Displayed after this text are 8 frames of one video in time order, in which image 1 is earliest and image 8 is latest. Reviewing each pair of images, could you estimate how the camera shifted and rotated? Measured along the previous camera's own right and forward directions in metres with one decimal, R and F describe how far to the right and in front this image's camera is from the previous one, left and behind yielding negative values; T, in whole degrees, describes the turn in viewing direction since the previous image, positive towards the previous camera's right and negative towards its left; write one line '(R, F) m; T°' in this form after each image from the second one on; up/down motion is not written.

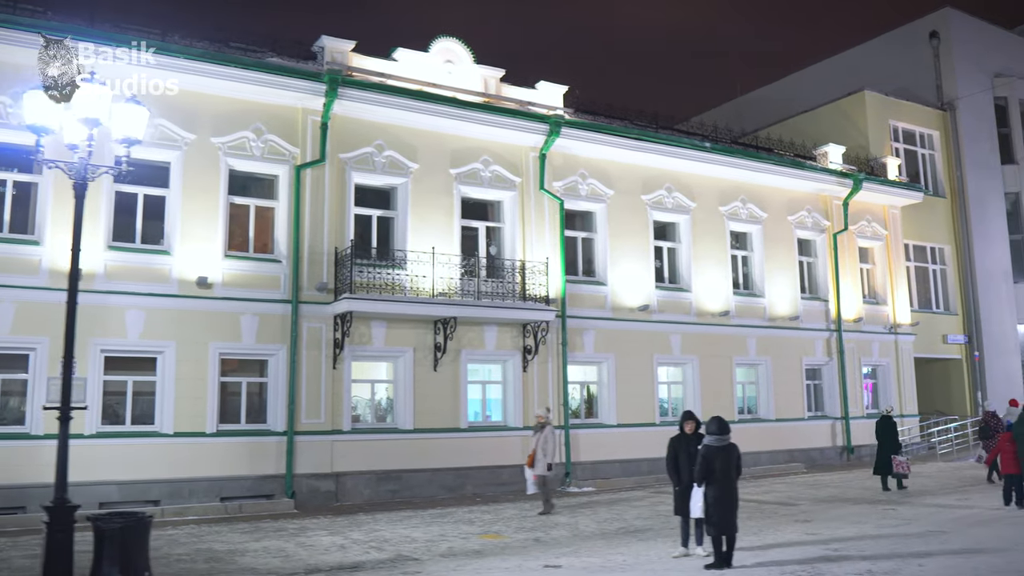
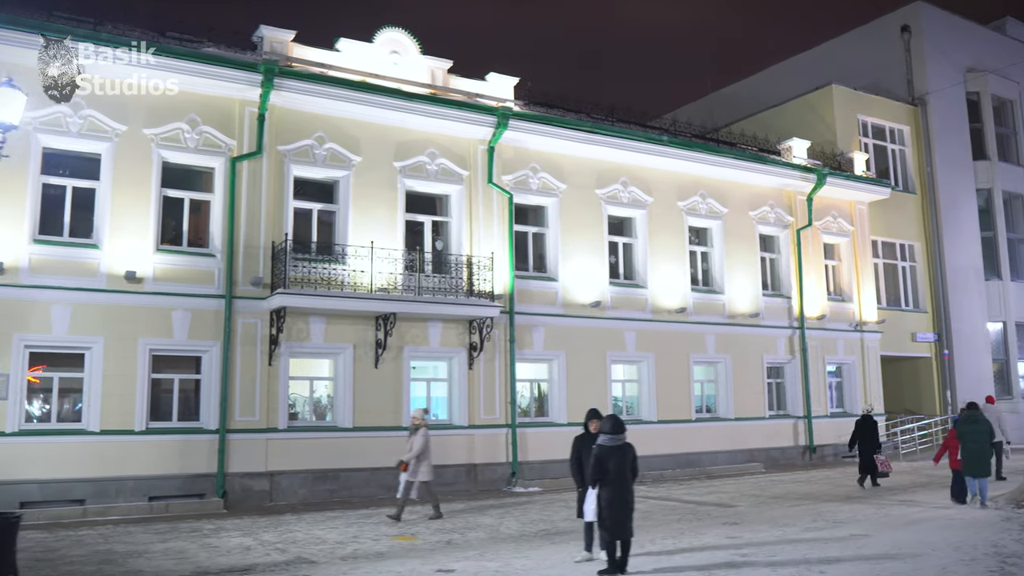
(+1.5, +0.4) m; 0°
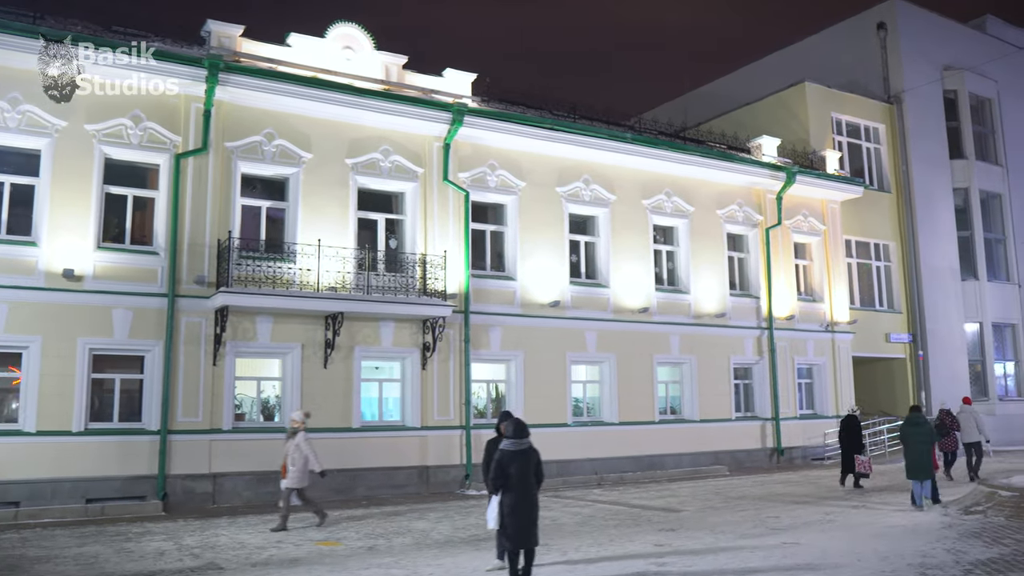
(+1.3, +0.3) m; 0°
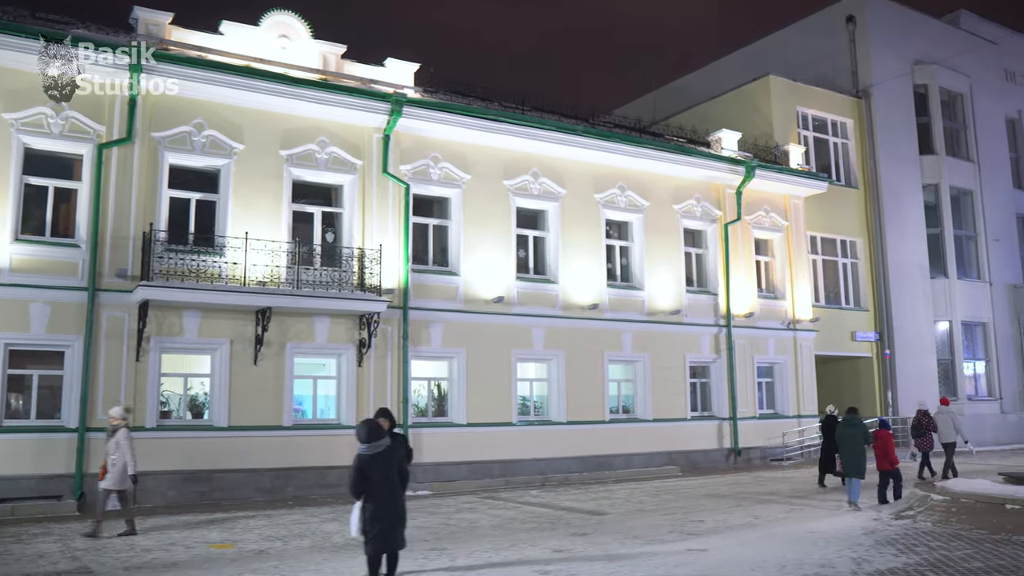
(+1.6, +0.5) m; 0°
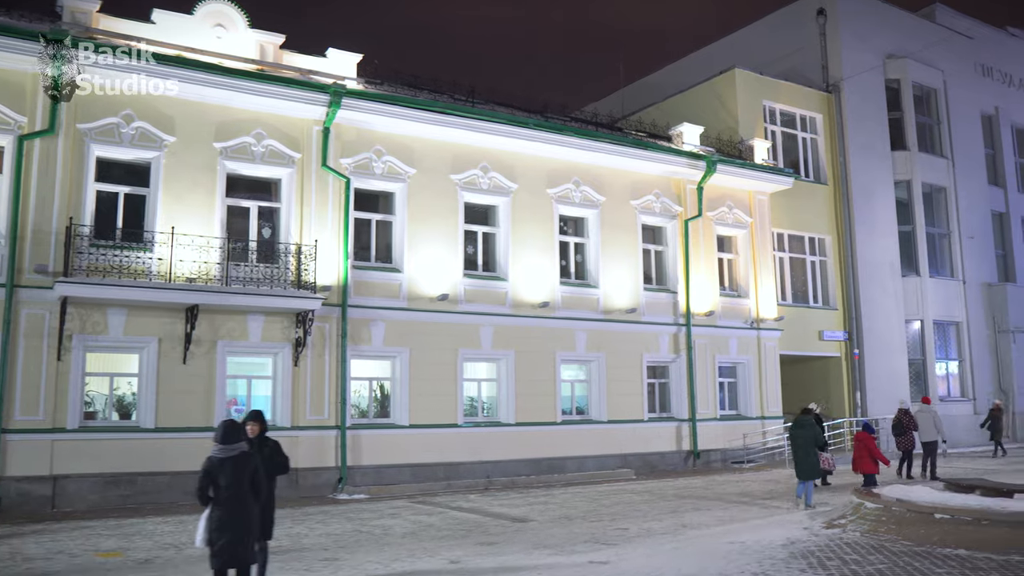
(+1.5, +0.6) m; 0°
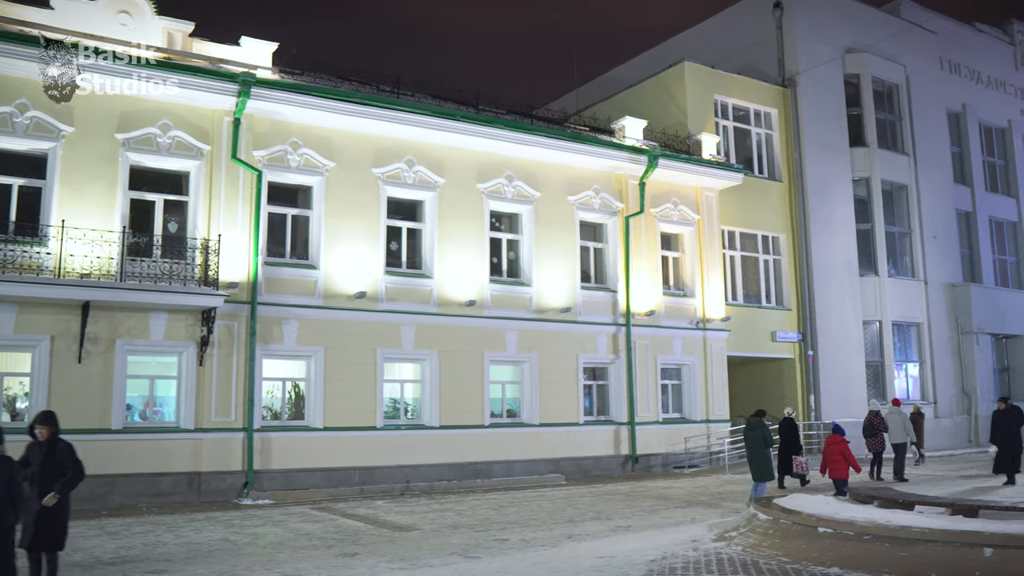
(+2.2, +0.7) m; 0°
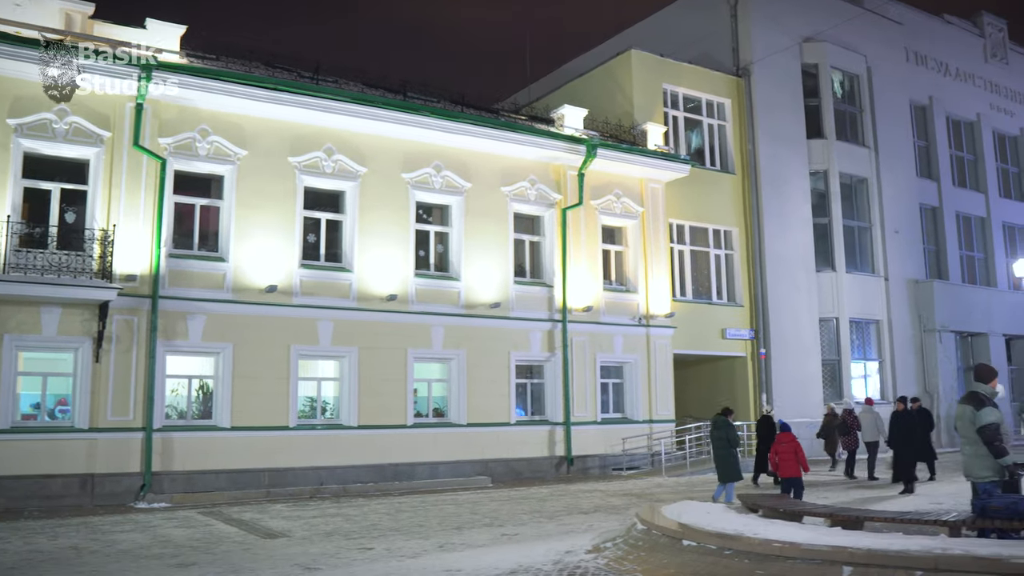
(+2.1, +0.8) m; 0°
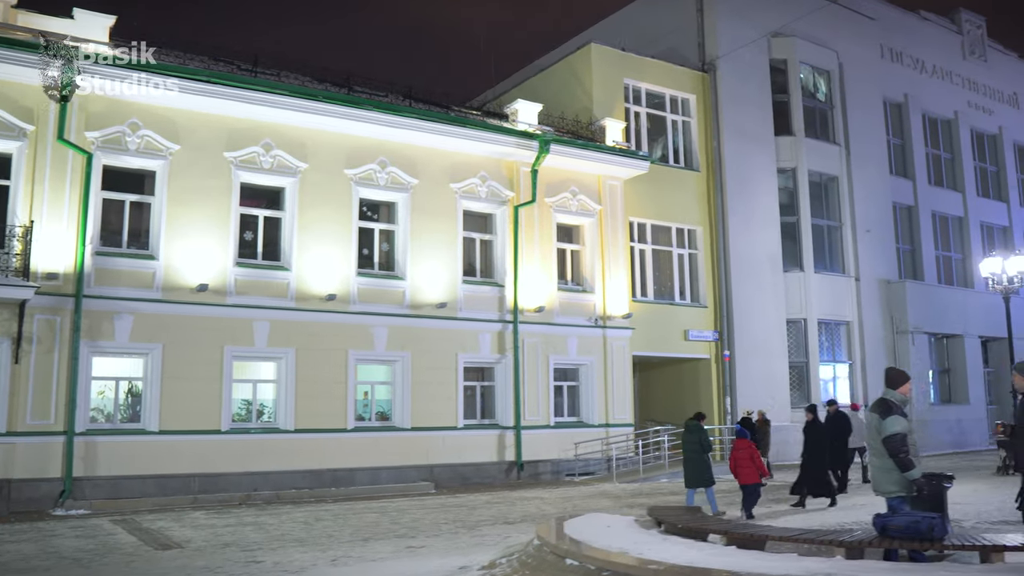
(+1.5, +0.6) m; 0°
